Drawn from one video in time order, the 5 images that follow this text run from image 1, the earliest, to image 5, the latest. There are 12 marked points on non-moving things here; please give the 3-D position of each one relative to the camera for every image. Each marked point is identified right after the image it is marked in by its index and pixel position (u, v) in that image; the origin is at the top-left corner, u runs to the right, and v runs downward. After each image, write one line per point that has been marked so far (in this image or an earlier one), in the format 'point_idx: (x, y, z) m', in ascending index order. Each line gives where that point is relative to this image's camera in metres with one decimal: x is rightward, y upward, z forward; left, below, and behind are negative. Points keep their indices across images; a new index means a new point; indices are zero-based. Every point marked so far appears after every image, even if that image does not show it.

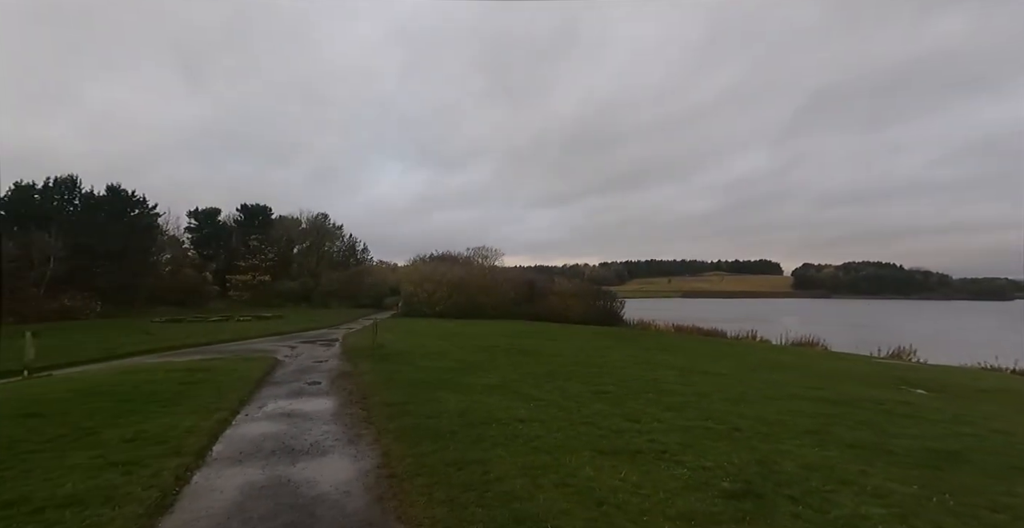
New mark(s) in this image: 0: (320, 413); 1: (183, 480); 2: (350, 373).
0: (-4.9, -3.8, +11.9) m
1: (-5.1, -3.4, +7.2) m
2: (-6.2, -4.1, +17.8) m
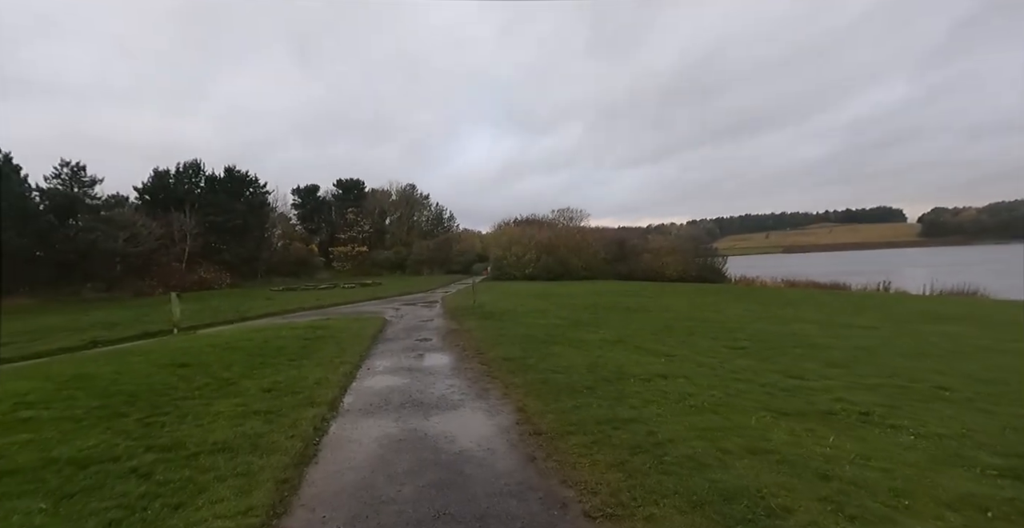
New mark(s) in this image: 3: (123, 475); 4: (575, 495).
0: (-1.8, -2.5, +11.5) m
1: (-2.9, -2.5, +6.9) m
2: (-2.0, -2.5, +17.6) m
3: (-4.1, -2.2, +4.9) m
4: (+0.6, -2.3, +4.6) m
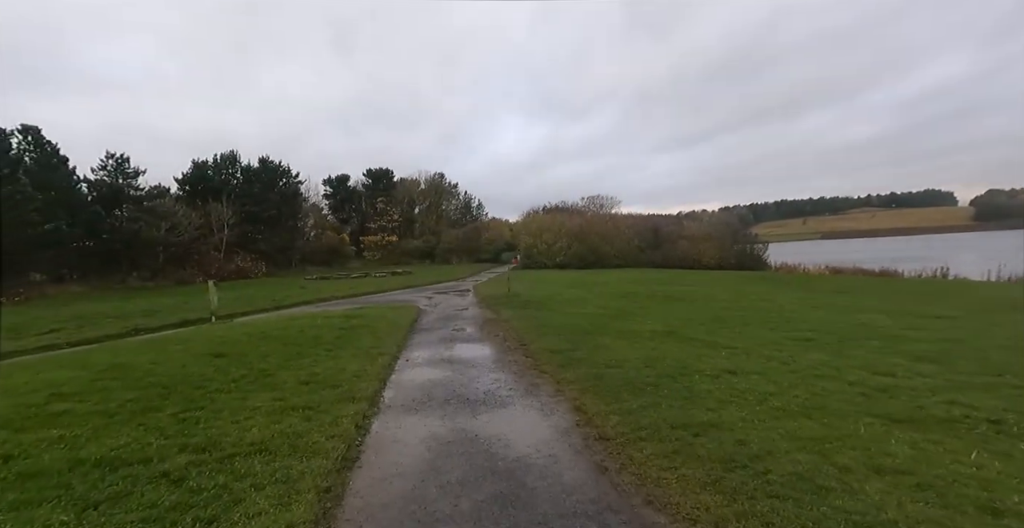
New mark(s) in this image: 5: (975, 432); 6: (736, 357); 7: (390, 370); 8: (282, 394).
0: (-0.7, -2.2, +10.9) m
1: (-2.1, -2.3, +6.4) m
2: (-0.6, -2.0, +17.0) m
3: (-3.4, -2.1, +4.4) m
4: (+1.3, -2.1, +3.8) m
5: (+5.2, -1.9, +5.2) m
6: (+4.6, -1.9, +9.6) m
7: (-2.6, -2.2, +9.9) m
8: (-3.7, -2.1, +7.5) m
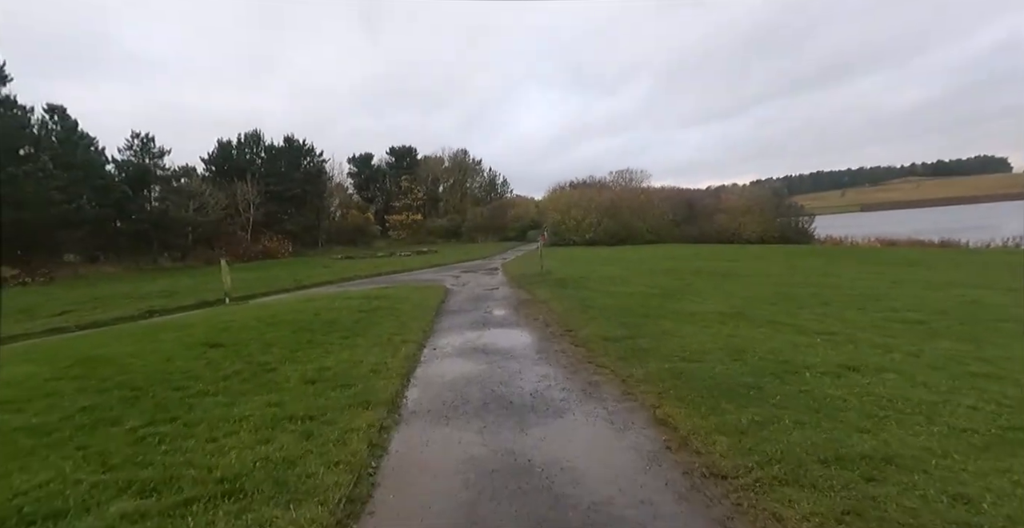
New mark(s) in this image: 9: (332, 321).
0: (+0.2, -1.7, +9.2) m
1: (-1.4, -1.9, +4.8) m
2: (+0.6, -1.2, +15.3) m
3: (-2.9, -1.8, +2.9) m
4: (+1.8, -1.8, +2.0) m
5: (+5.8, -1.6, +3.3) m
6: (+5.4, -1.4, +7.6) m
7: (-1.8, -1.7, +8.3) m
8: (-3.0, -1.7, +6.0) m
9: (-4.4, -1.4, +11.2) m
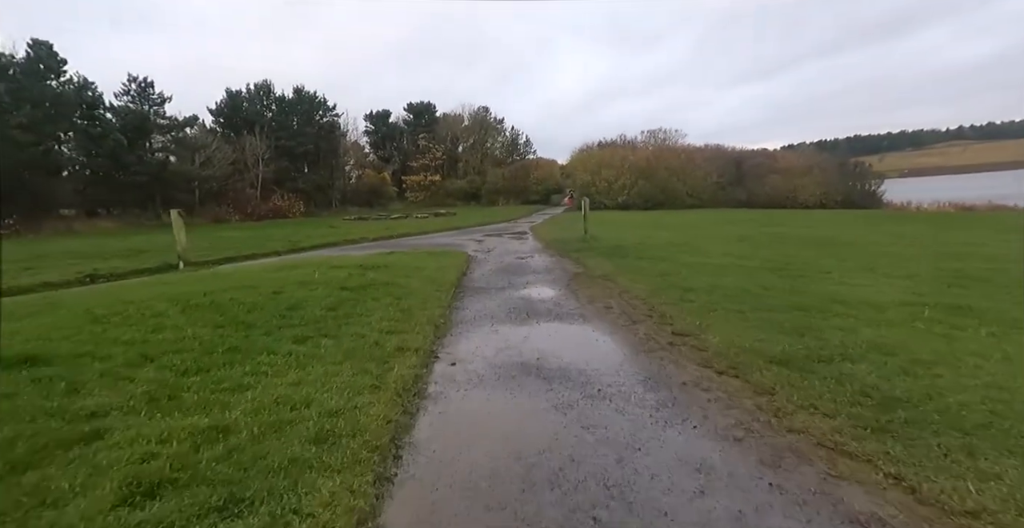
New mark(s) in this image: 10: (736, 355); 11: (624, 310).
0: (+1.1, -1.2, +5.0) m
1: (-0.7, -1.7, +0.7) m
2: (+1.7, -0.2, +11.0) m
3: (-2.2, -1.7, -1.1) m
4: (+2.4, -1.9, -2.2) m
5: (+6.4, -1.6, -1.2) m
6: (+6.3, -1.1, +3.2) m
7: (-0.9, -1.3, +4.2) m
8: (-2.2, -1.4, +1.9) m
9: (-3.4, -0.6, +7.1) m
10: (+2.5, -0.9, +5.2) m
11: (+1.8, -0.7, +7.6) m
